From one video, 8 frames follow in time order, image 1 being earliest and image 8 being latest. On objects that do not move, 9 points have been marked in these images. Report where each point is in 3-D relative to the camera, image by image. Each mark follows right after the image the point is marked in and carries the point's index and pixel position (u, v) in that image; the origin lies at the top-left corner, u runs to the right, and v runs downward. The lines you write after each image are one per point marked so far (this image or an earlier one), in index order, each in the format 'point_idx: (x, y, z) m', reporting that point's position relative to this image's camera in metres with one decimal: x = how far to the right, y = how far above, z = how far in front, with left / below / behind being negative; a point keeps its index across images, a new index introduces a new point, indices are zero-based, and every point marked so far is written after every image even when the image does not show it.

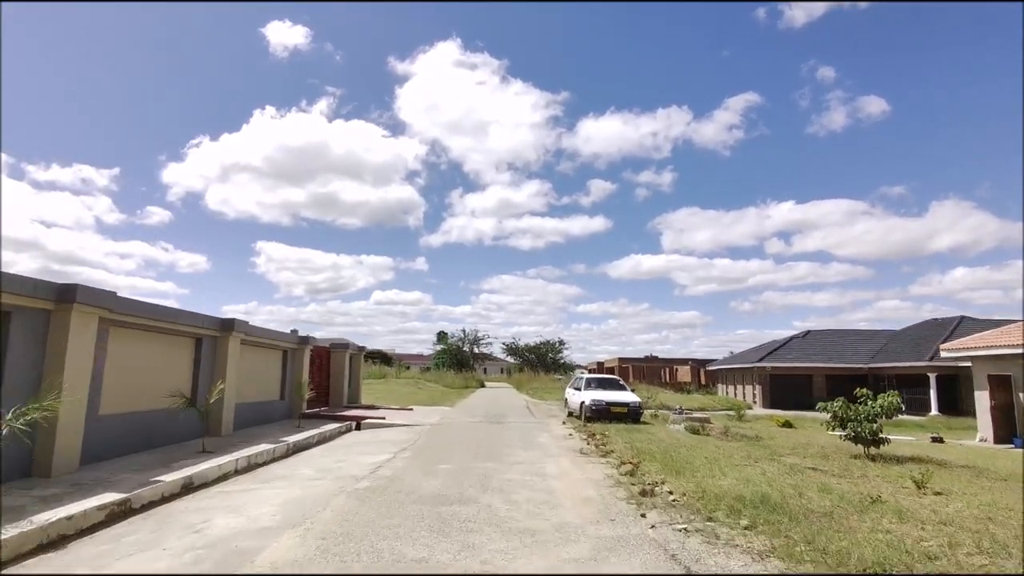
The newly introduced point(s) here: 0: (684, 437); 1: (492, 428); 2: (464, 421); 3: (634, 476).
0: (+4.2, -3.7, +14.7) m
1: (-0.5, -3.9, +16.3) m
2: (-1.5, -4.2, +18.7) m
3: (+1.7, -2.7, +8.5) m
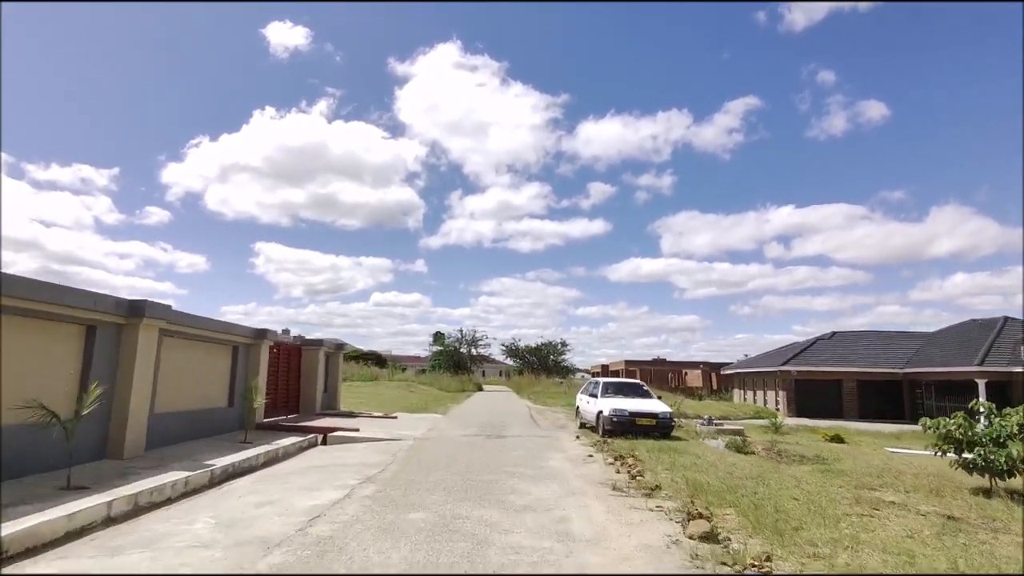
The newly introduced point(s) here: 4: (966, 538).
0: (+4.3, -3.3, +11.5) m
1: (-0.5, -3.5, +13.1) m
2: (-1.4, -3.8, +15.5) m
3: (+1.8, -2.3, +5.2) m
4: (+4.6, -2.5, +6.0) m
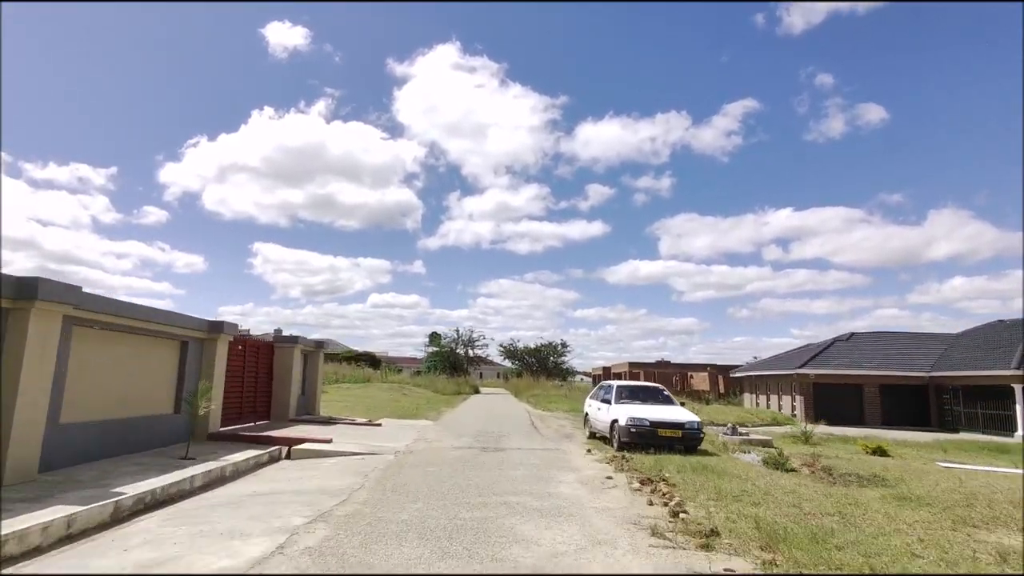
0: (+4.3, -3.0, +9.3) m
1: (-0.5, -3.2, +10.9) m
2: (-1.4, -3.5, +13.3) m
3: (+1.9, -2.0, +3.1) m
4: (+4.6, -2.2, +3.8) m
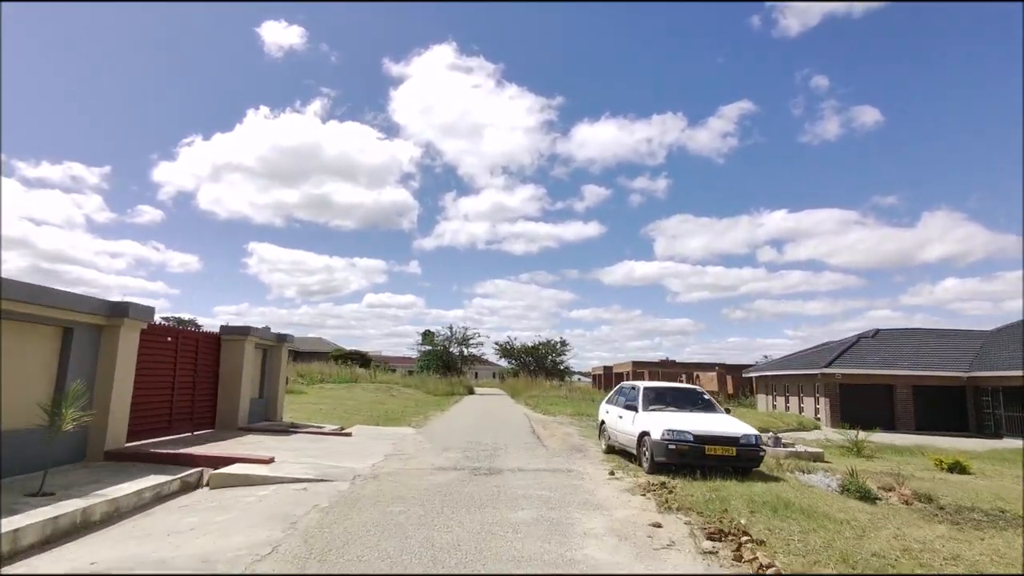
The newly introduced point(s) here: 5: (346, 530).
0: (+4.3, -2.6, +6.4) m
1: (-0.5, -2.7, +7.9) m
2: (-1.5, -3.0, +10.3) m
3: (+1.9, -1.5, +0.1) m
4: (+4.7, -1.8, +0.9) m
5: (-1.6, -2.4, +5.9) m
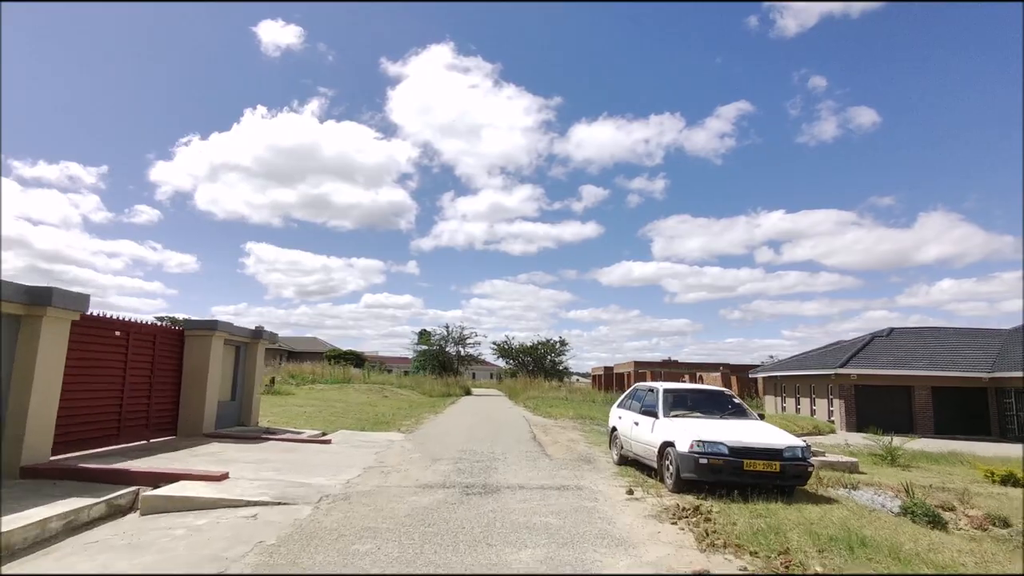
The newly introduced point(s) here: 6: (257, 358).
0: (+4.3, -2.4, +4.9) m
1: (-0.5, -2.5, +6.5) m
2: (-1.5, -2.8, +8.8) m
3: (+1.9, -1.3, -1.4) m
4: (+4.7, -1.6, -0.6) m
5: (-1.6, -2.2, +4.4) m
6: (-6.5, -1.8, +15.1) m
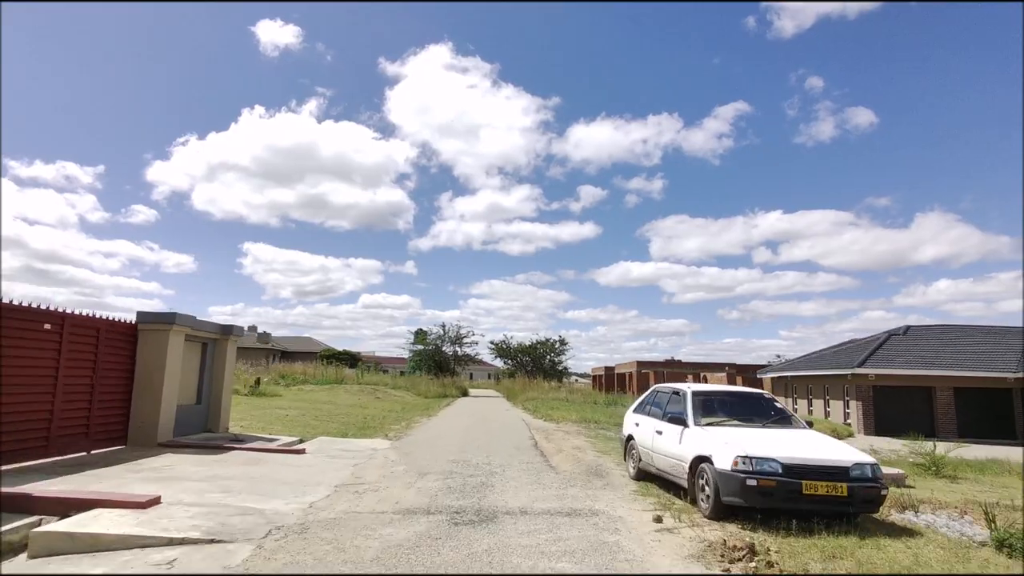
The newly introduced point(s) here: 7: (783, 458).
0: (+4.3, -2.1, +3.4) m
1: (-0.5, -2.3, +4.9) m
2: (-1.5, -2.6, +7.3) m
3: (+2.0, -1.1, -2.9) m
4: (+4.7, -1.3, -2.1) m
5: (-1.6, -1.9, +2.9) m
6: (-6.5, -1.5, +13.6) m
7: (+2.8, -1.8, +6.2) m
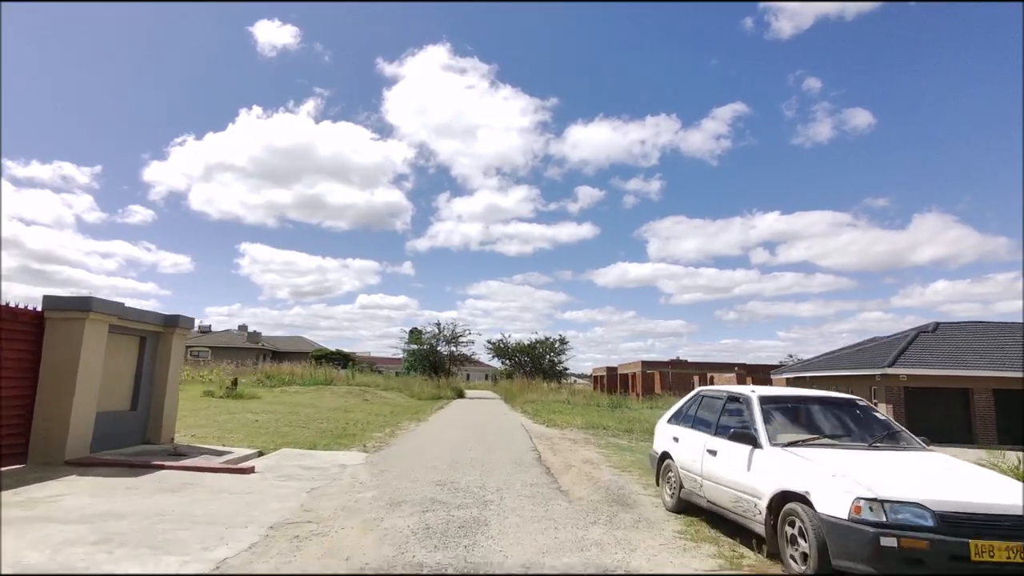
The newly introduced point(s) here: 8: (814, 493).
0: (+4.3, -1.8, +1.2) m
1: (-0.5, -2.0, +2.8) m
2: (-1.5, -2.3, +5.1) m
3: (+2.0, -0.7, -5.0) m
4: (+4.8, -1.0, -4.2) m
5: (-1.6, -1.6, +0.7) m
6: (-6.5, -1.2, +11.4) m
7: (+2.8, -1.4, +4.0) m
8: (+2.3, -1.5, +4.5) m
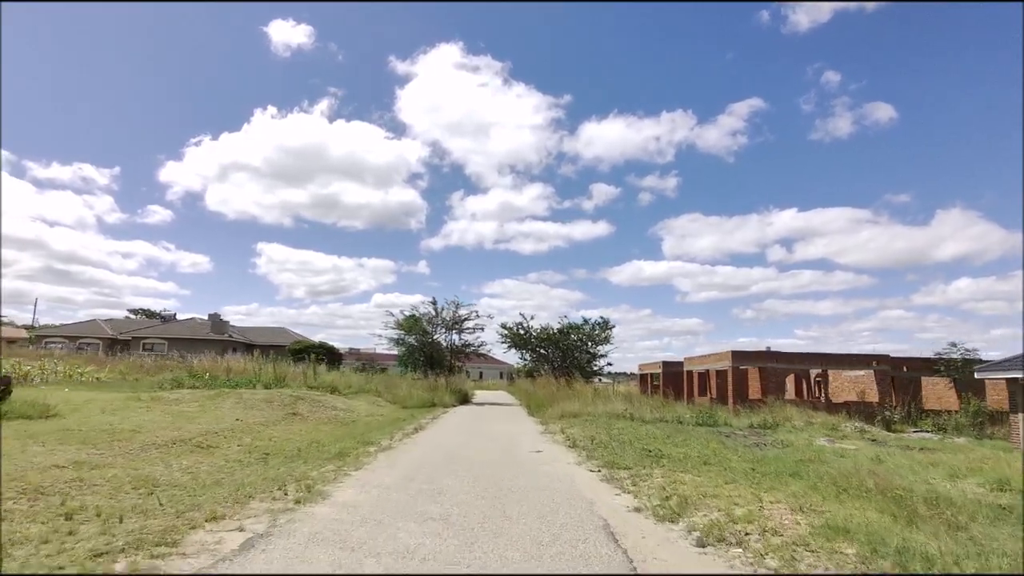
0: (+4.5, +0.2, -12.3) m
1: (-0.2, 0.0, -10.6) m
2: (-1.2, -0.3, -8.3) m
3: (+2.1, +1.2, -18.5) m
4: (+4.8, +1.0, -17.7) m
5: (-1.4, +0.4, -12.7) m
6: (-6.1, +0.8, -1.9) m
7: (+3.0, +0.6, -9.5) m
8: (+2.5, +0.4, -9.0) m
